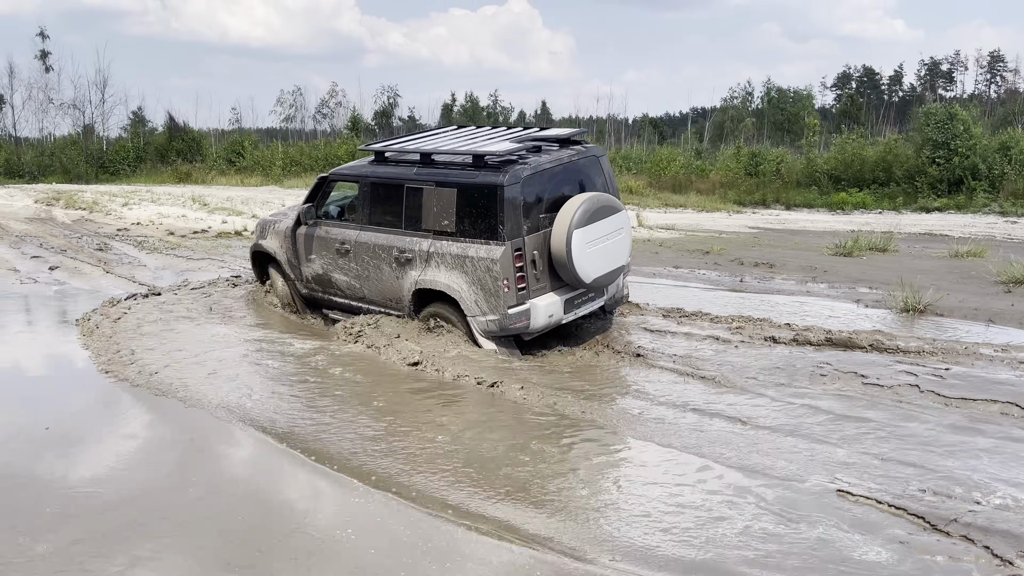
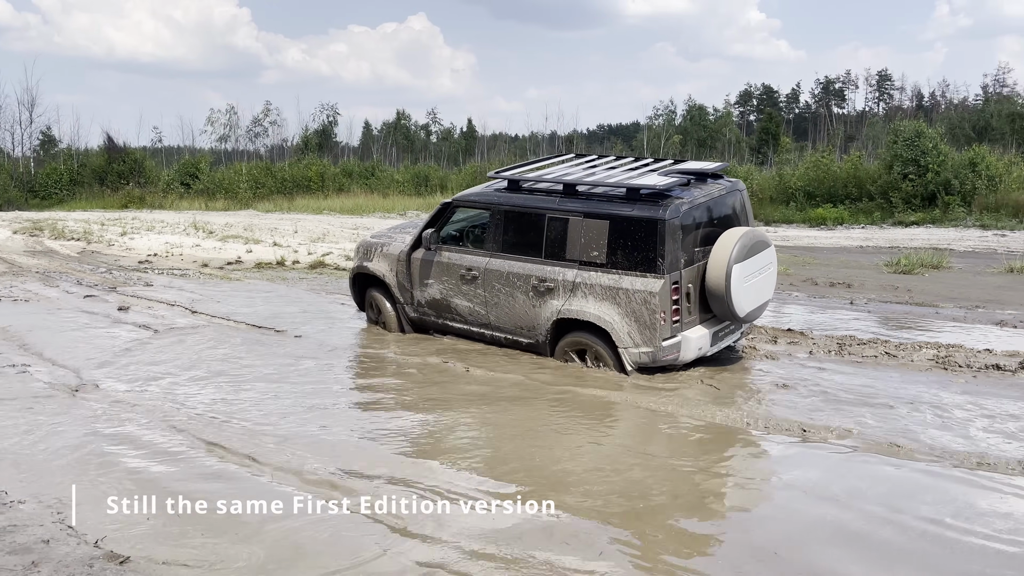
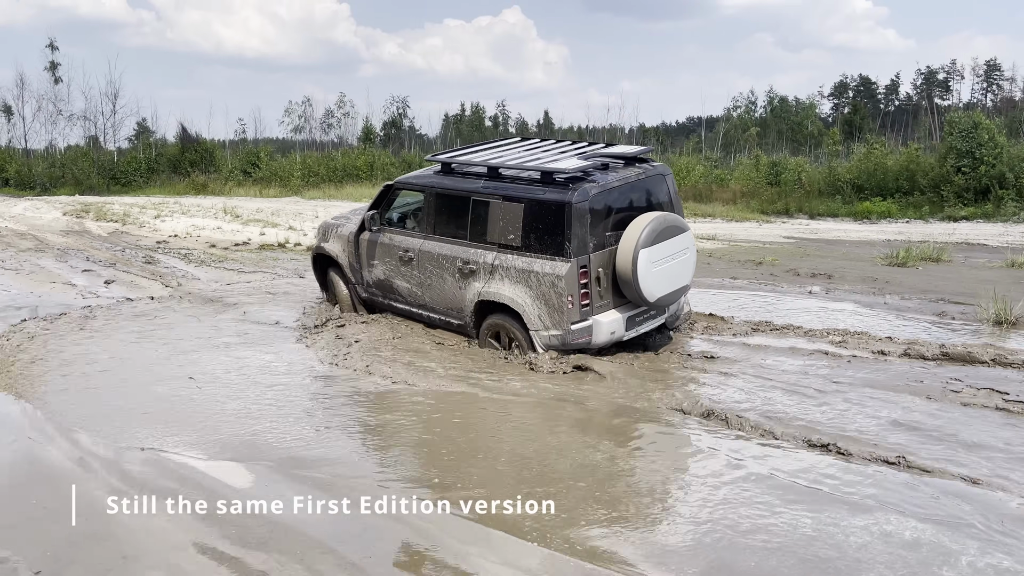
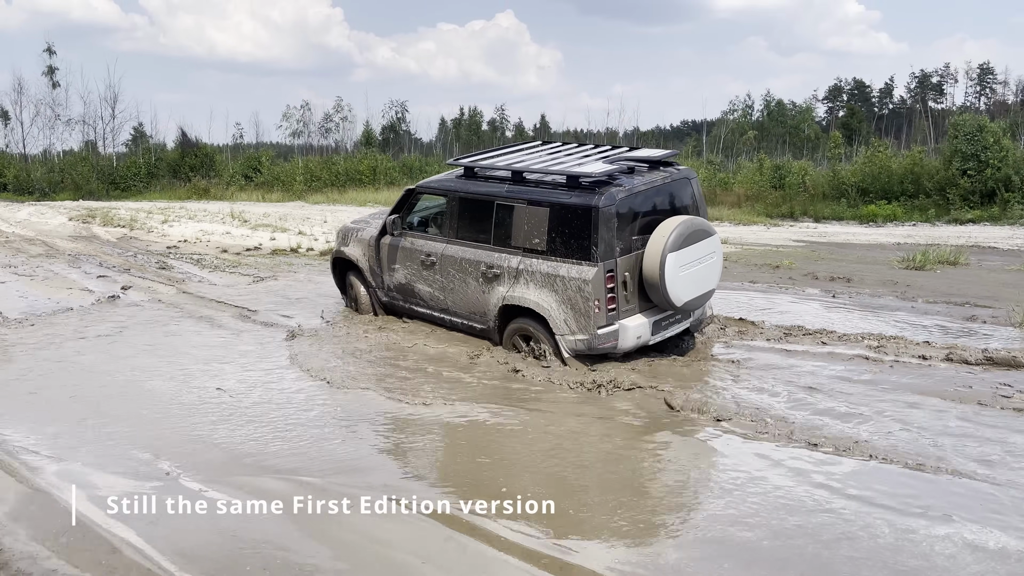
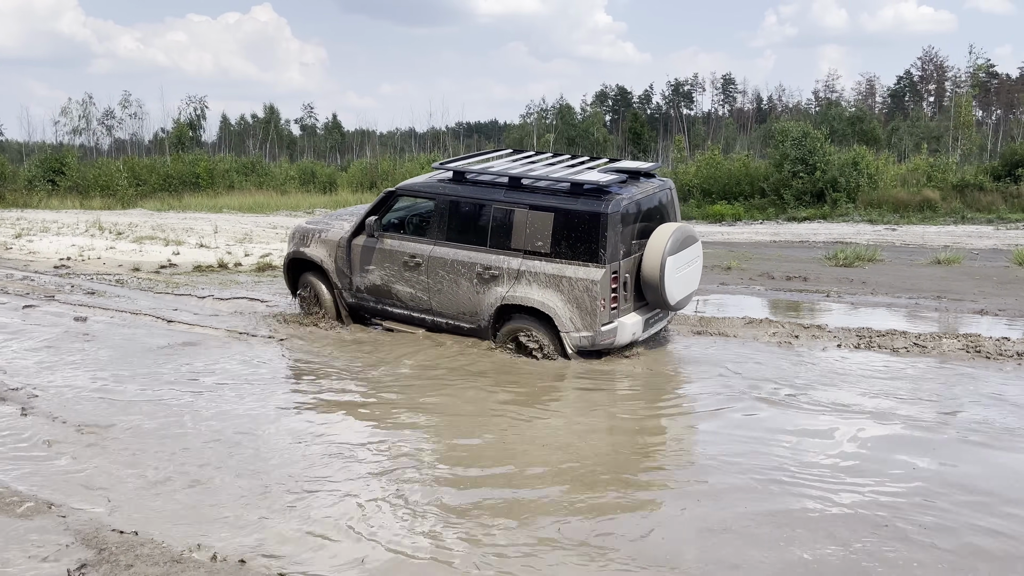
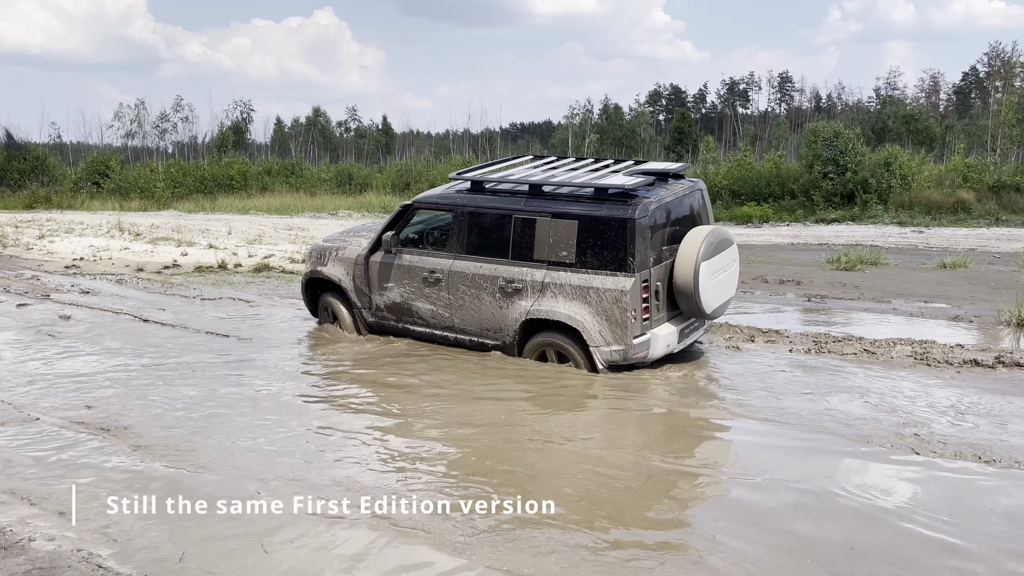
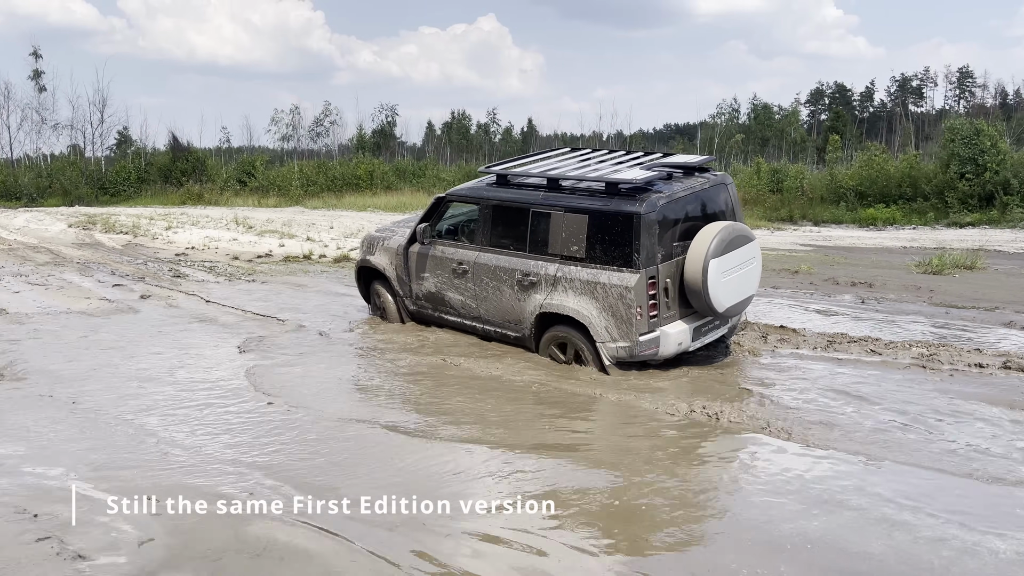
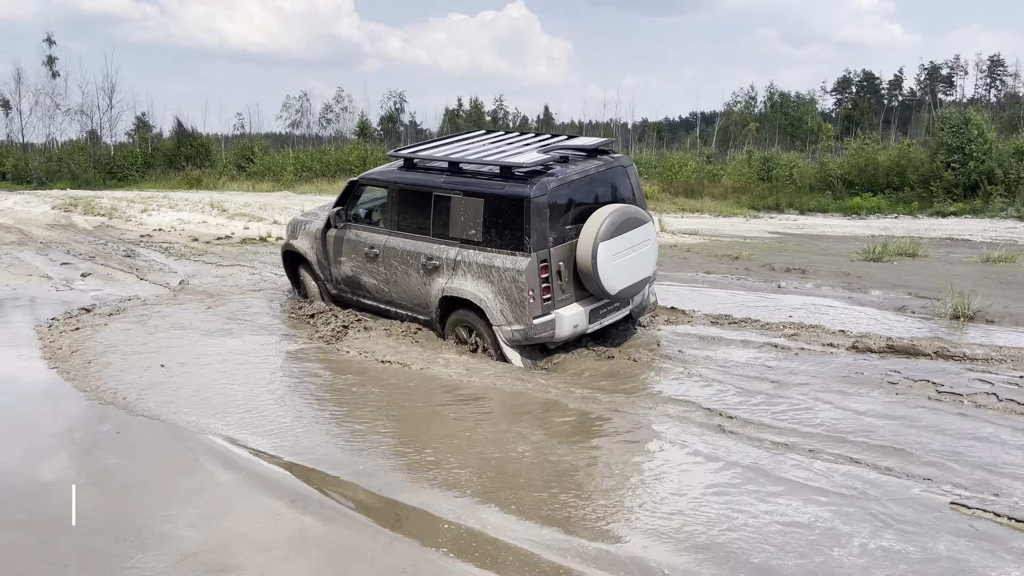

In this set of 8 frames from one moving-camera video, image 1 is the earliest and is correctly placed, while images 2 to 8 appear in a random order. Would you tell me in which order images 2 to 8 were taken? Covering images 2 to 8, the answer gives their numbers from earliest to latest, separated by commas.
8, 3, 4, 7, 2, 6, 5
